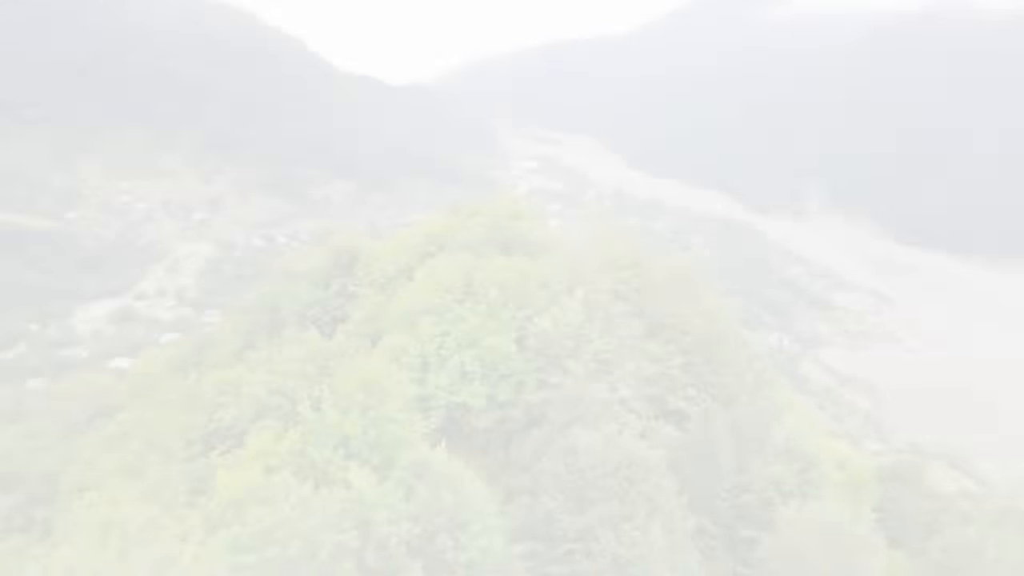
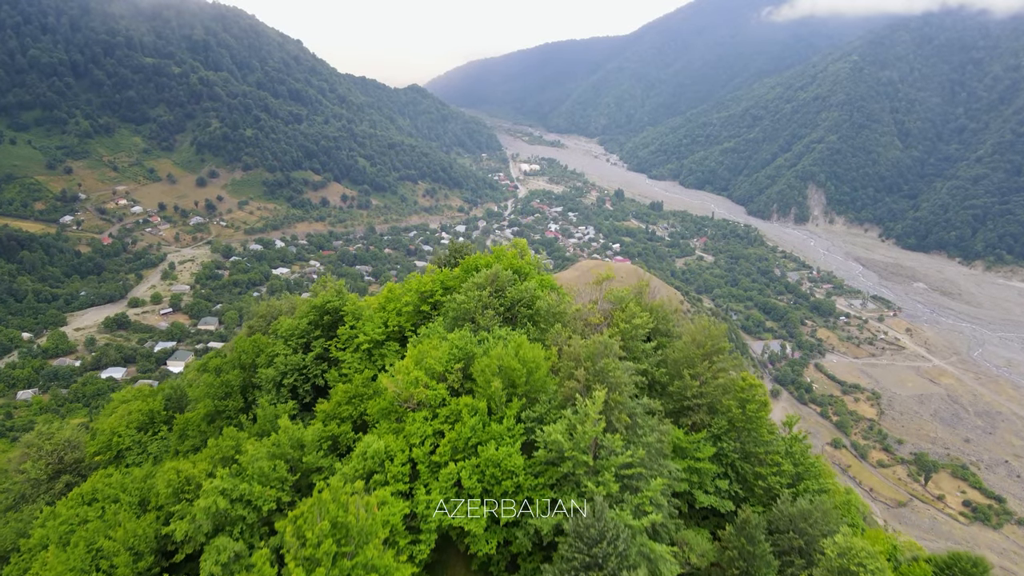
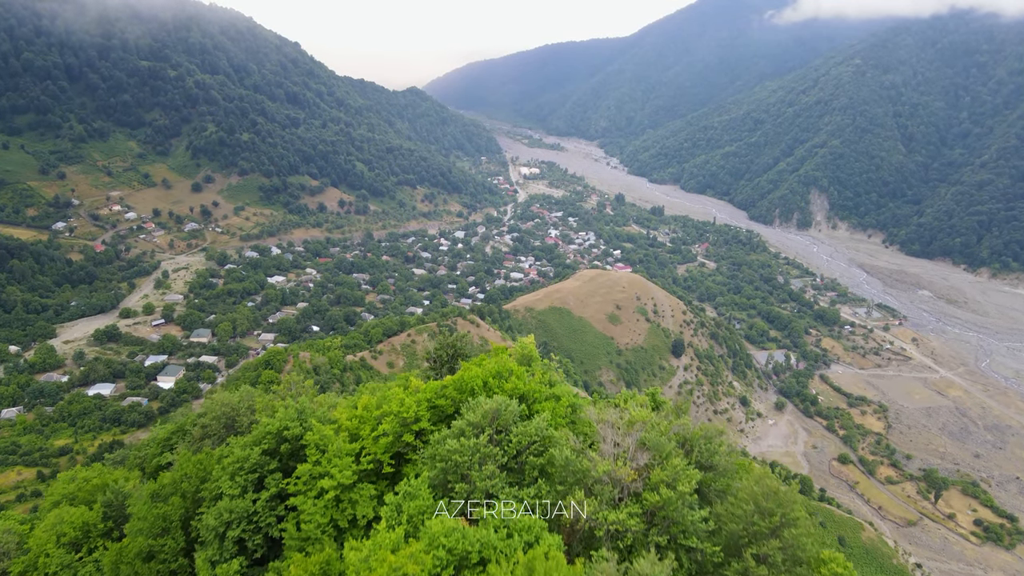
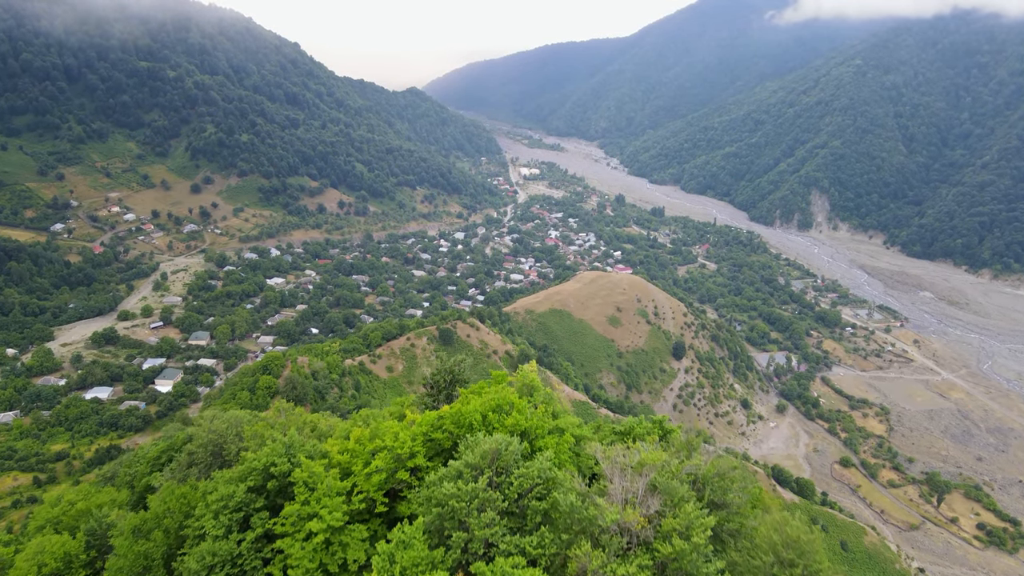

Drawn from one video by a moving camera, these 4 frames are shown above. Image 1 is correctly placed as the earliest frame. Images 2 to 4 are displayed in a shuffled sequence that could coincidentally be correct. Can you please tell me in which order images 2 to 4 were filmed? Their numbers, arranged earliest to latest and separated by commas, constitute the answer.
2, 3, 4
